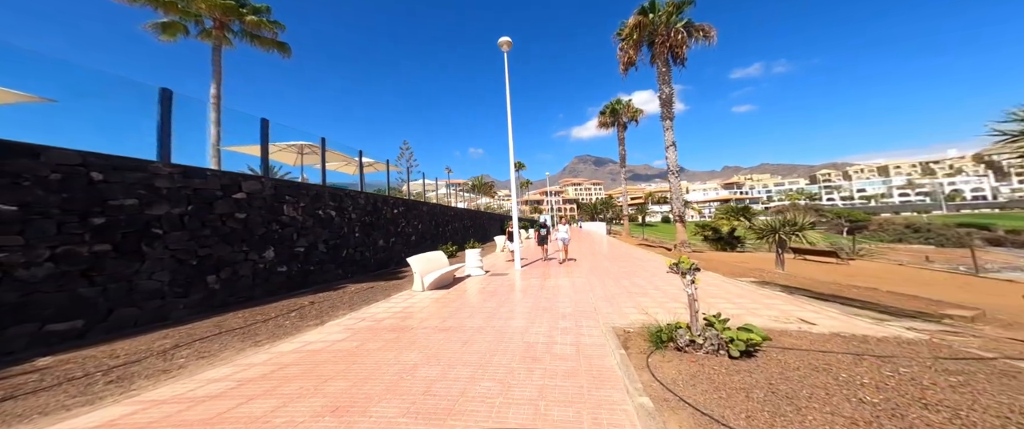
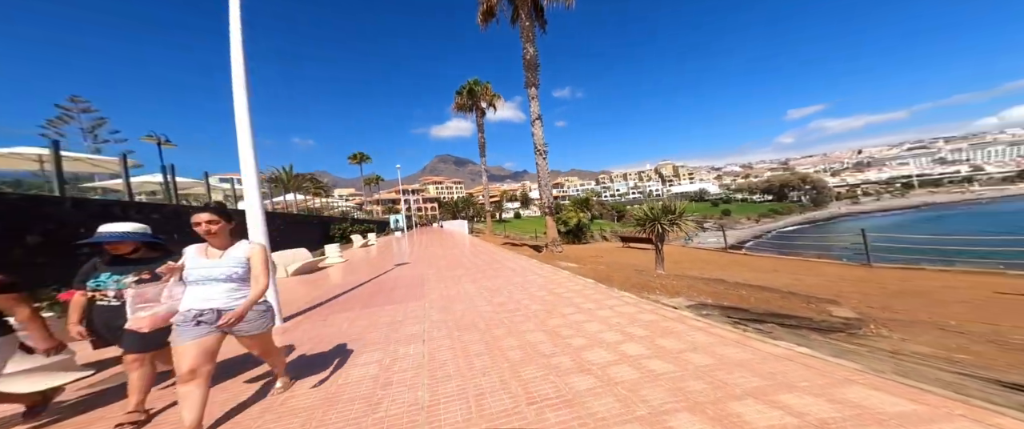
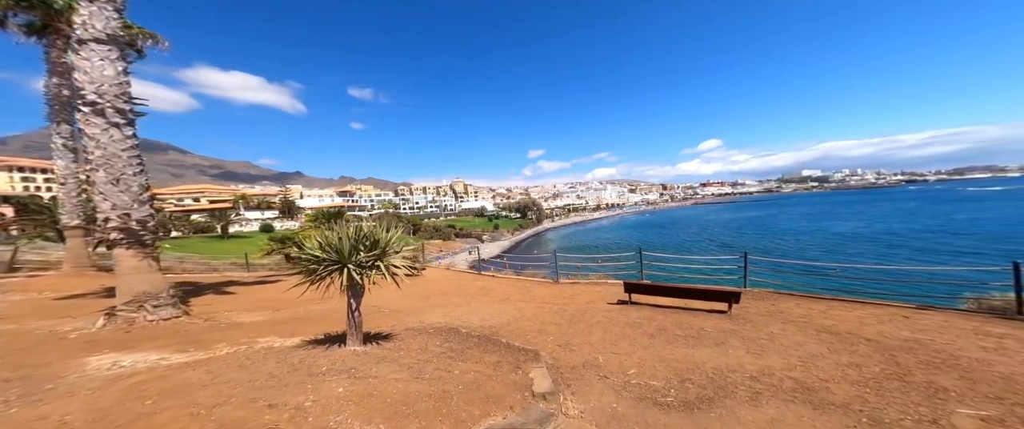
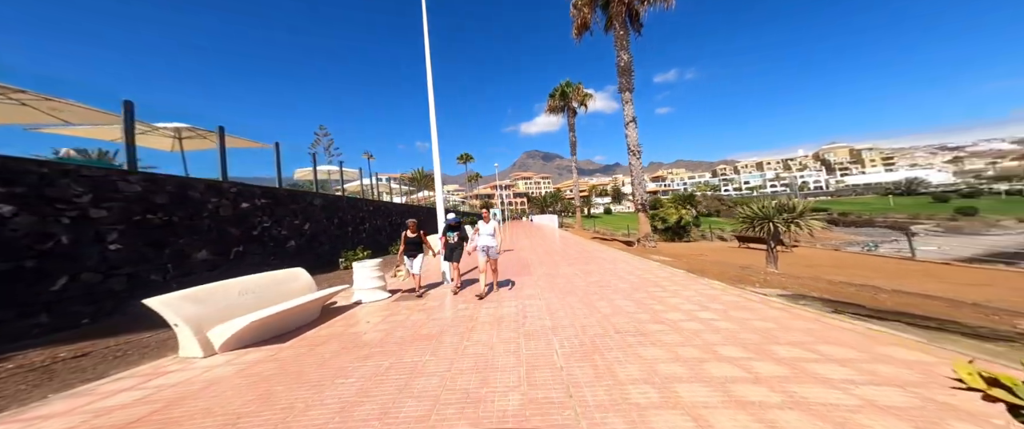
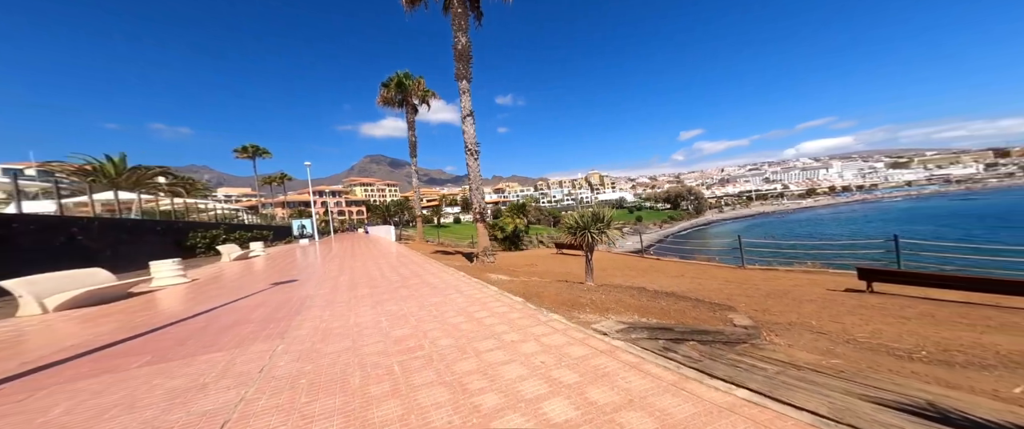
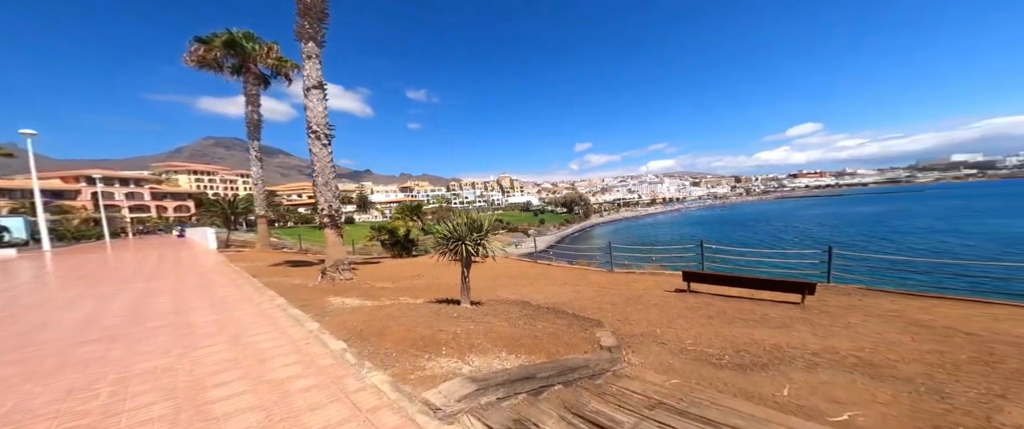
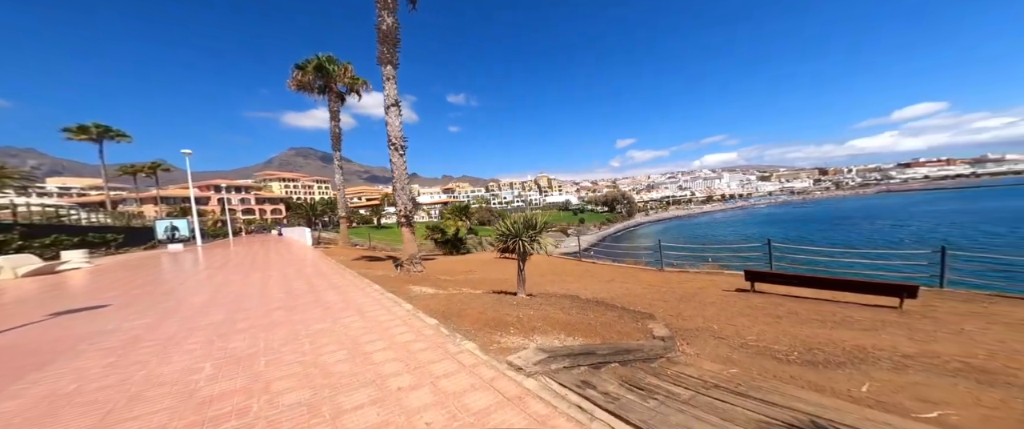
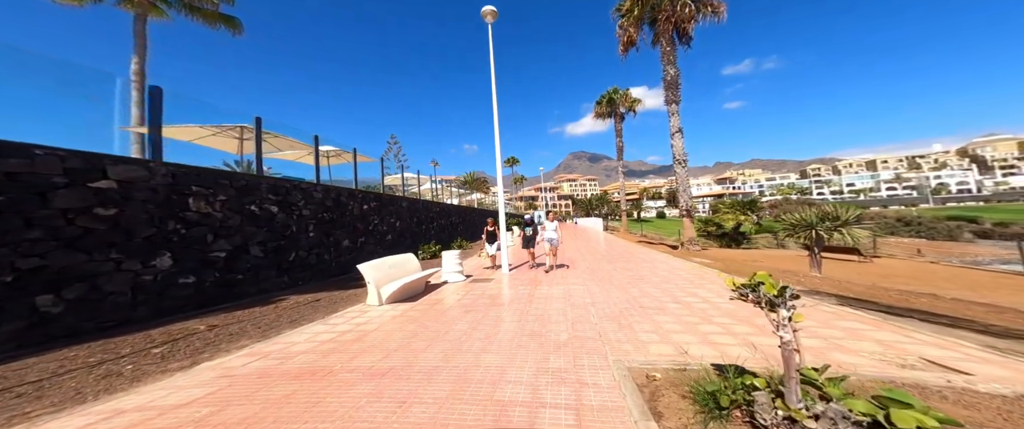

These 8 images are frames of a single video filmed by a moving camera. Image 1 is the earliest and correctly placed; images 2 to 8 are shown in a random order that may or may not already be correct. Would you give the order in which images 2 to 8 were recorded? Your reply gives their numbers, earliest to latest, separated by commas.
8, 4, 2, 5, 7, 6, 3
